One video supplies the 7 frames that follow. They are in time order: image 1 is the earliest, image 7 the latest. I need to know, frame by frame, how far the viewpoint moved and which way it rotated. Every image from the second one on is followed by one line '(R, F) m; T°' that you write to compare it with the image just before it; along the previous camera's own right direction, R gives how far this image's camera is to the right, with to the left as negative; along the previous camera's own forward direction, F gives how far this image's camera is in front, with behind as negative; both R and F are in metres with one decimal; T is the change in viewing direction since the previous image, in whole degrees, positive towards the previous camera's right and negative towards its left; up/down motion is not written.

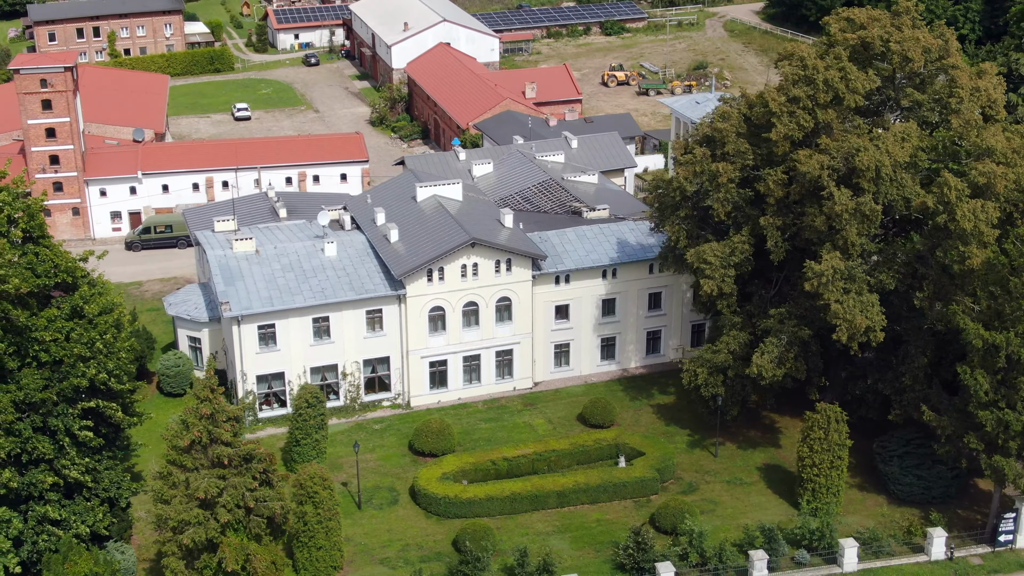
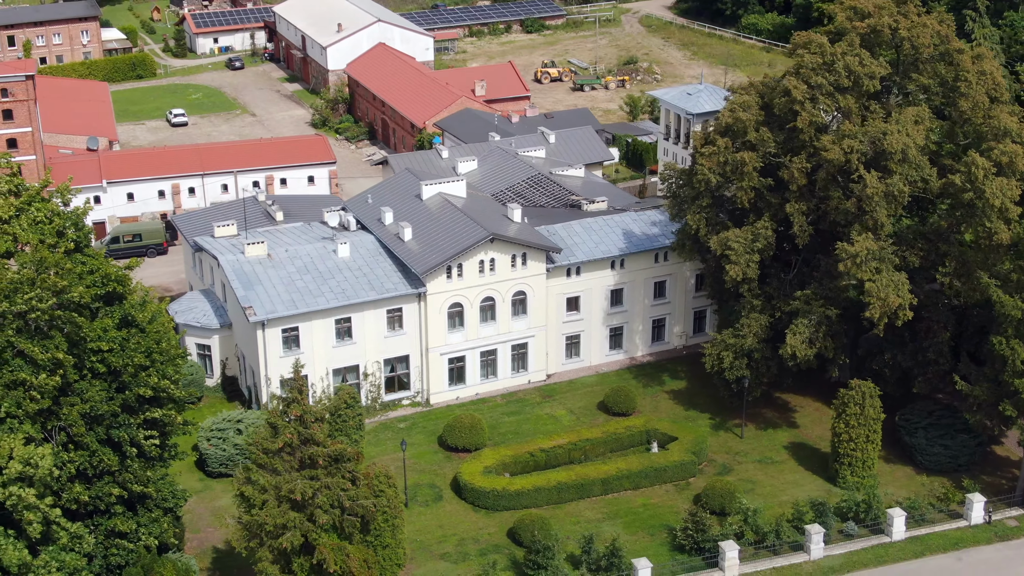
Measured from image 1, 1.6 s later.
(-5.5, -0.1) m; +5°
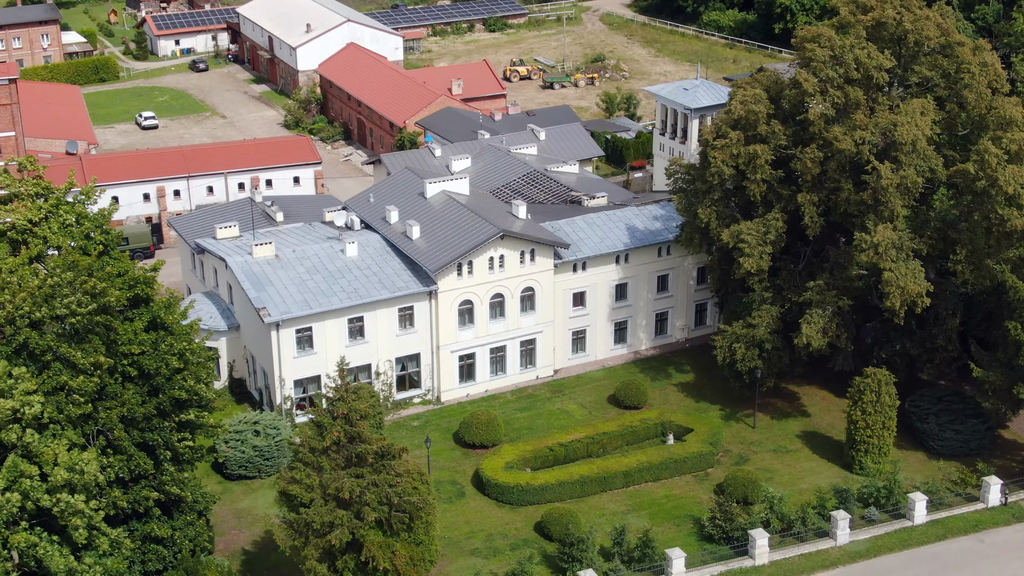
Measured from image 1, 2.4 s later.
(-2.7, -0.1) m; +2°
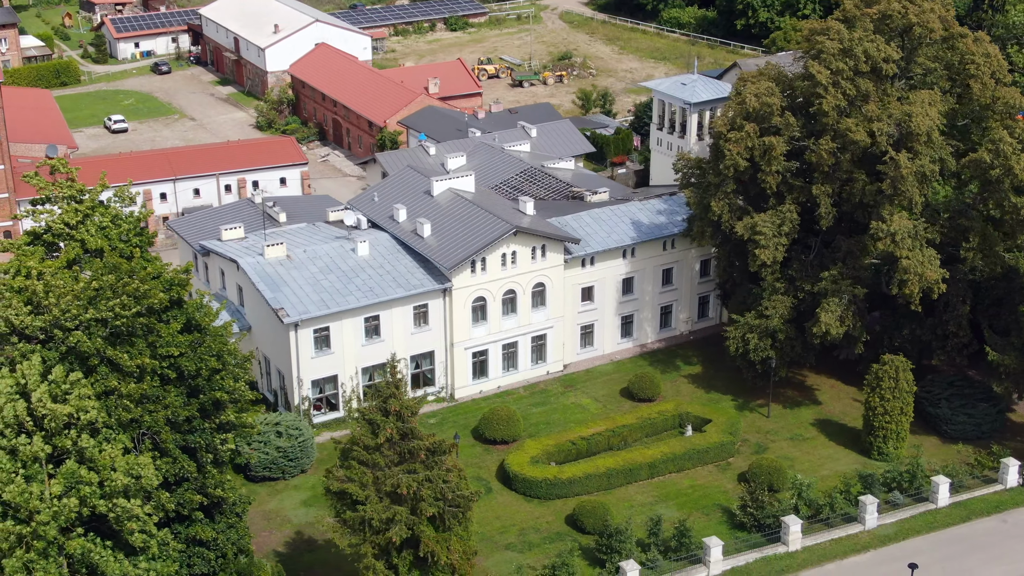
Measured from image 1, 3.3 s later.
(-2.9, -0.1) m; +2°
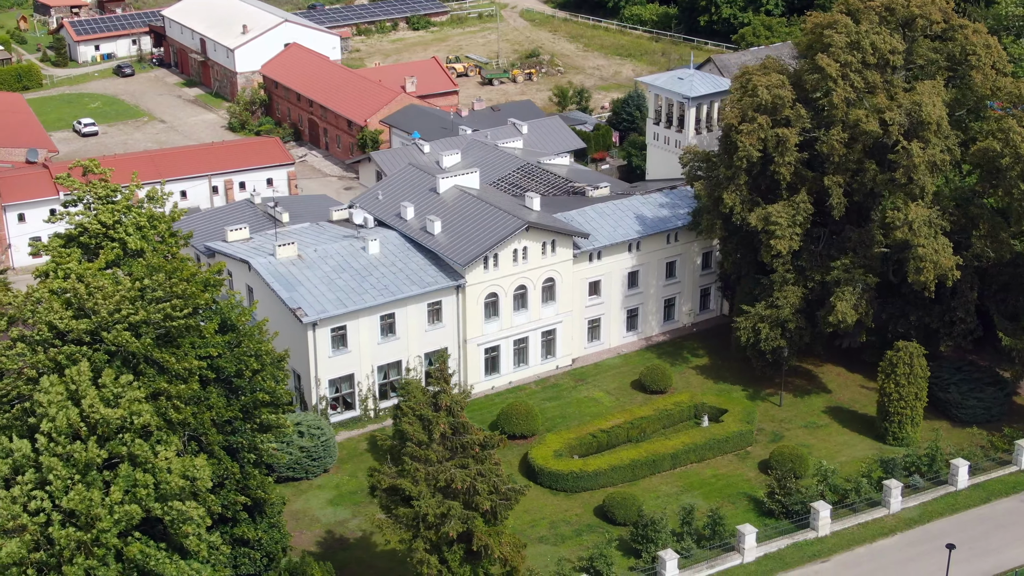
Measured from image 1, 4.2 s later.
(-2.8, -0.1) m; +2°
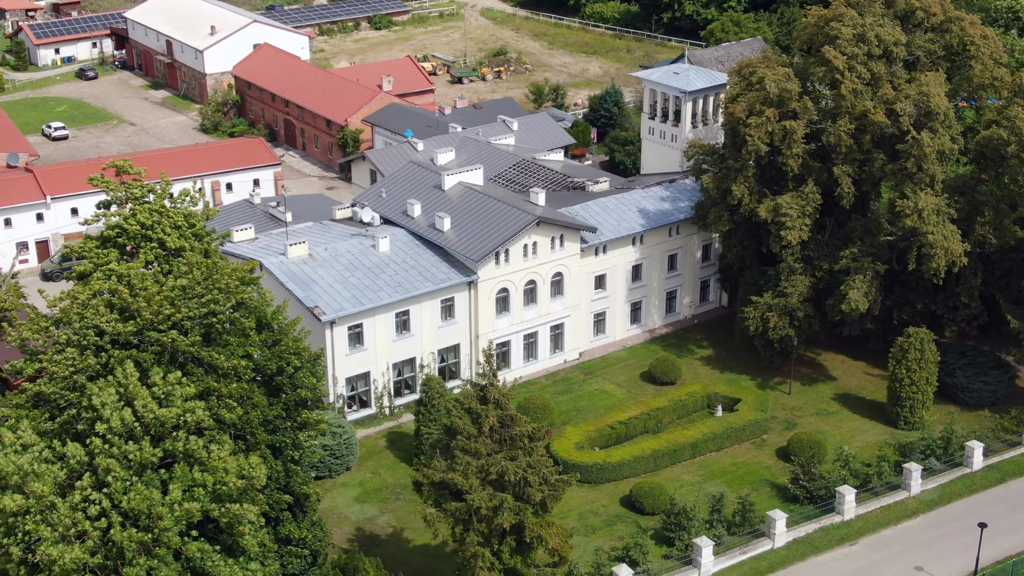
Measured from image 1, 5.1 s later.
(-2.8, -0.2) m; +2°
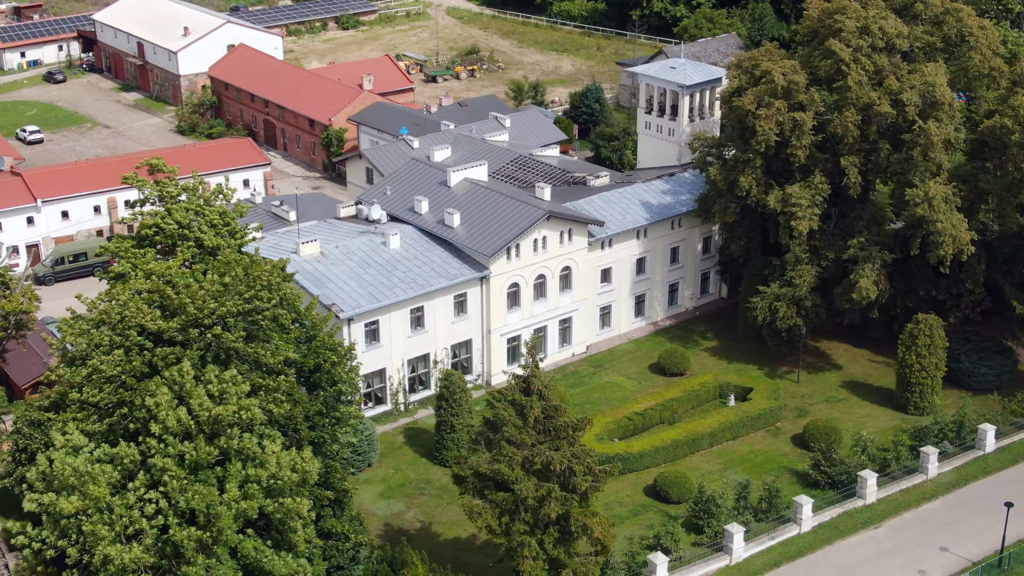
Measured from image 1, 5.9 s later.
(-2.4, -0.2) m; +2°
